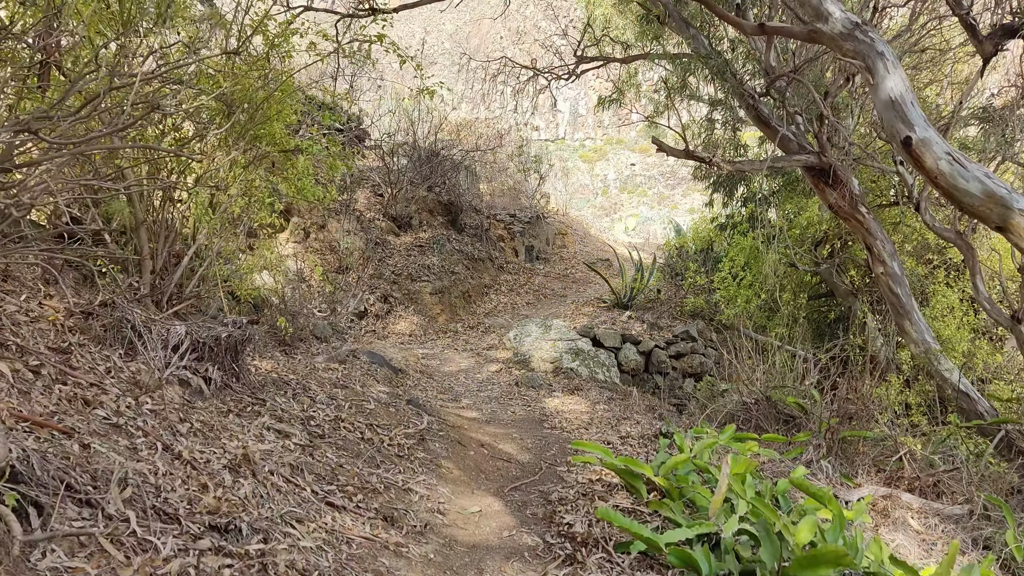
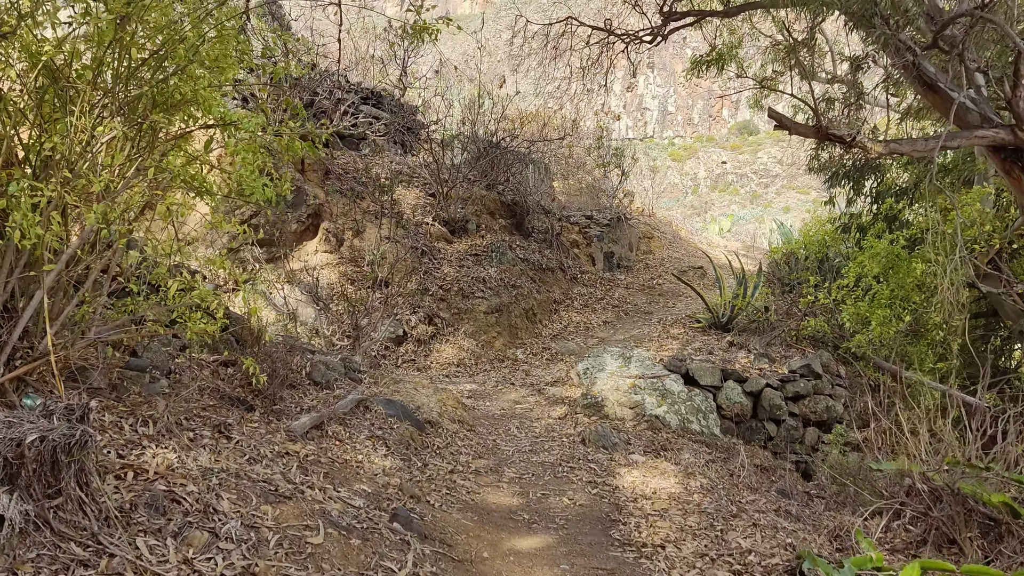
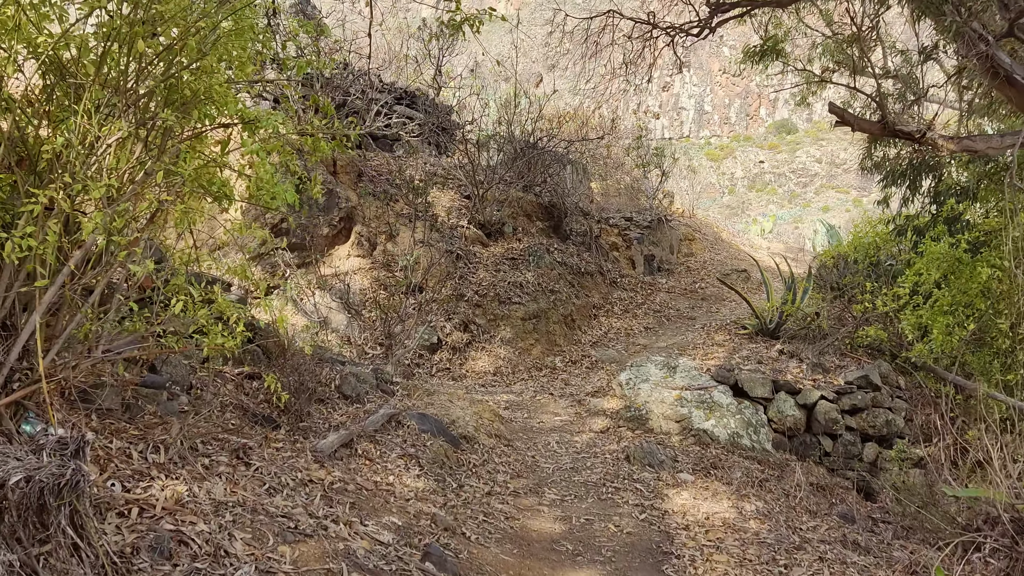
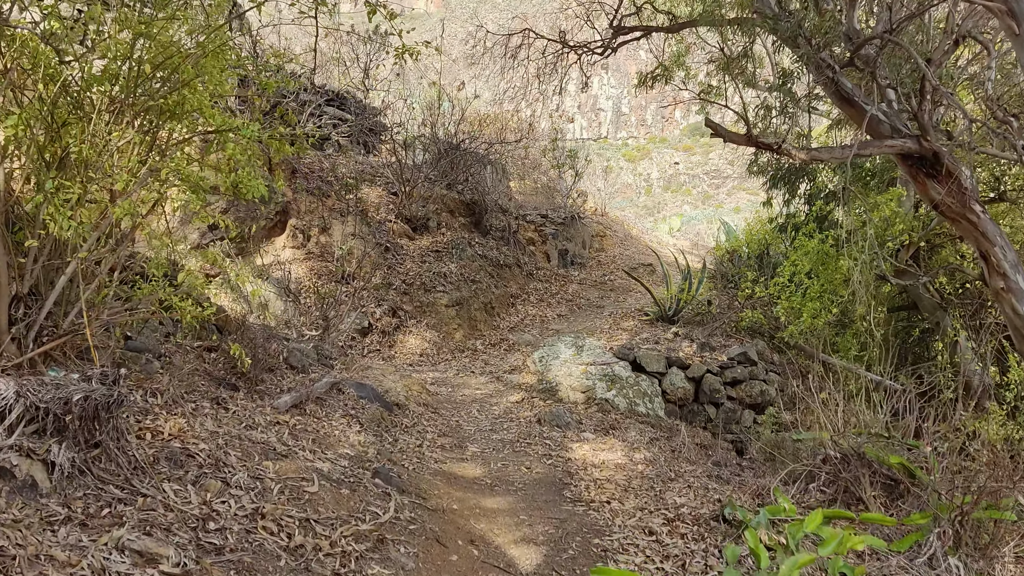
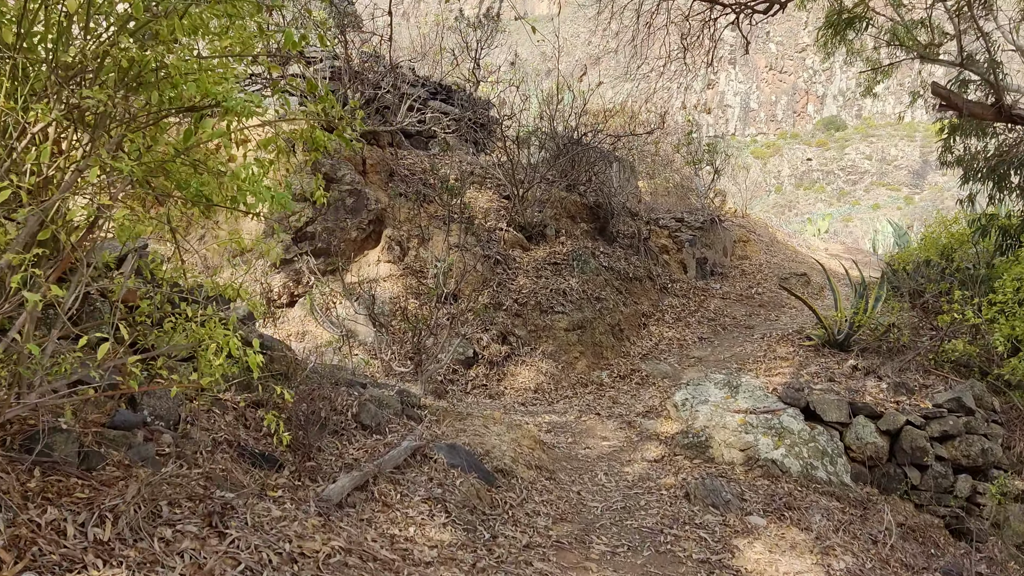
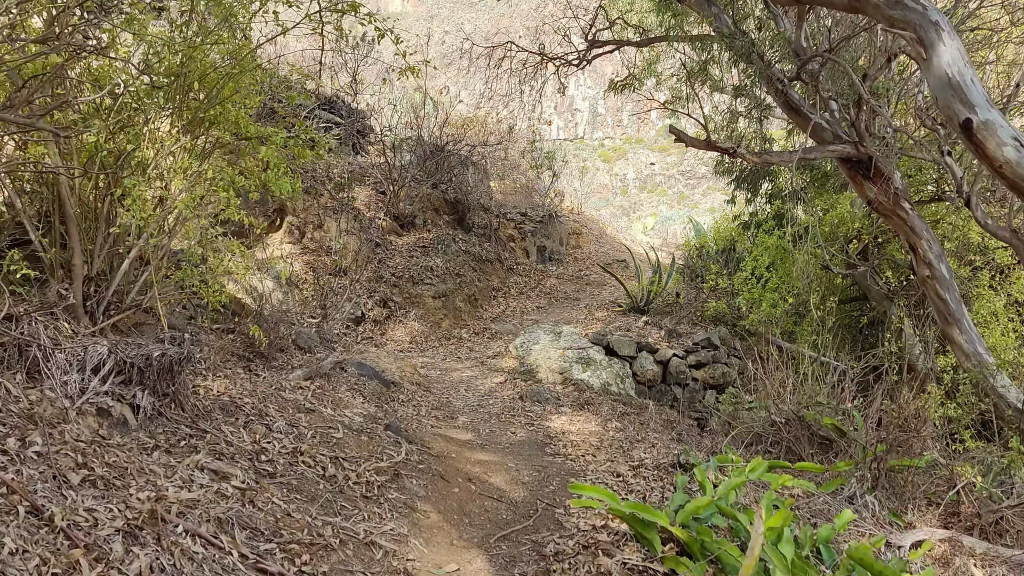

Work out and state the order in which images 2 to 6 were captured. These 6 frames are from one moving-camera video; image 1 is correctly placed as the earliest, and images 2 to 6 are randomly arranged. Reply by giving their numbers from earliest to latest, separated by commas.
6, 4, 2, 3, 5
